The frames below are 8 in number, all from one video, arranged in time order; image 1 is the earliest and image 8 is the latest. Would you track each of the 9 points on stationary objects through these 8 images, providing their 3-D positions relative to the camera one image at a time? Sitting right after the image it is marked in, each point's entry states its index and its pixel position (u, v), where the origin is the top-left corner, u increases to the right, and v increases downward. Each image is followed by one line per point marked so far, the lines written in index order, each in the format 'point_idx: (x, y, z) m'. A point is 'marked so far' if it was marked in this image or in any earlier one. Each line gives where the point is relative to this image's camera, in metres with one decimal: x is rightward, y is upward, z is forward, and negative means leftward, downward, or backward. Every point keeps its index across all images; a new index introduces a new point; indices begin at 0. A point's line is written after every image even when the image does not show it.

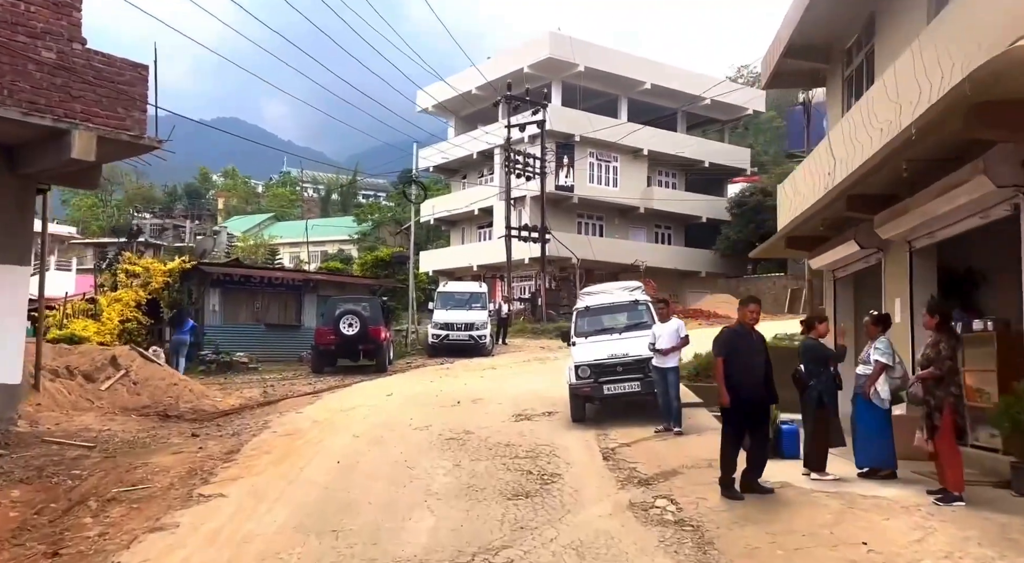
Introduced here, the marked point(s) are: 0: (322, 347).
0: (-4.7, -1.7, +16.8) m
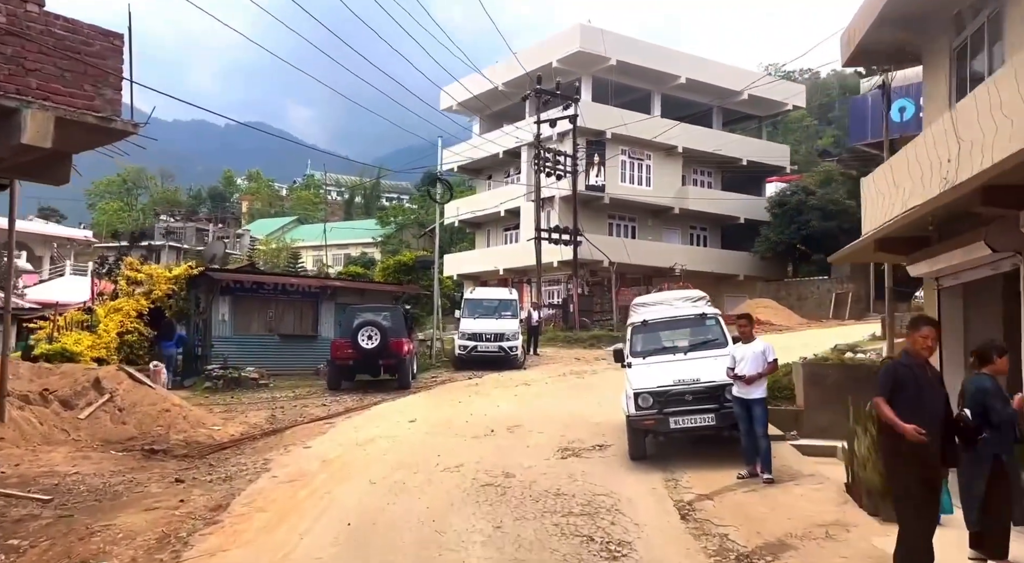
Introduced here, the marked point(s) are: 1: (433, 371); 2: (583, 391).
0: (-3.9, -1.9, +15.2) m
1: (-2.2, -2.6, +19.0) m
2: (+1.6, -2.5, +14.9) m
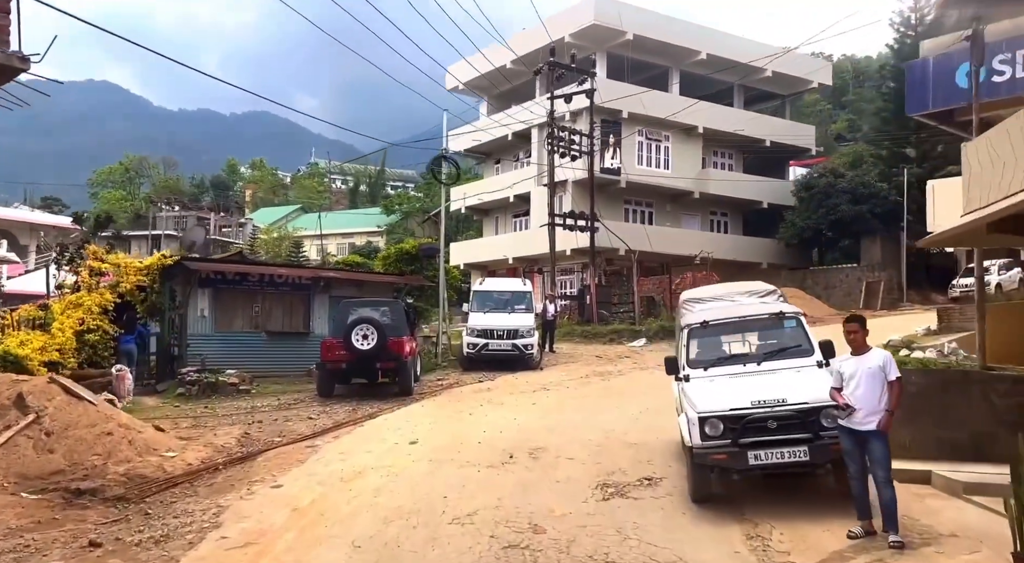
0: (-3.6, -1.7, +13.2) m
1: (-1.9, -2.3, +17.0) m
2: (+1.9, -2.3, +12.9) m
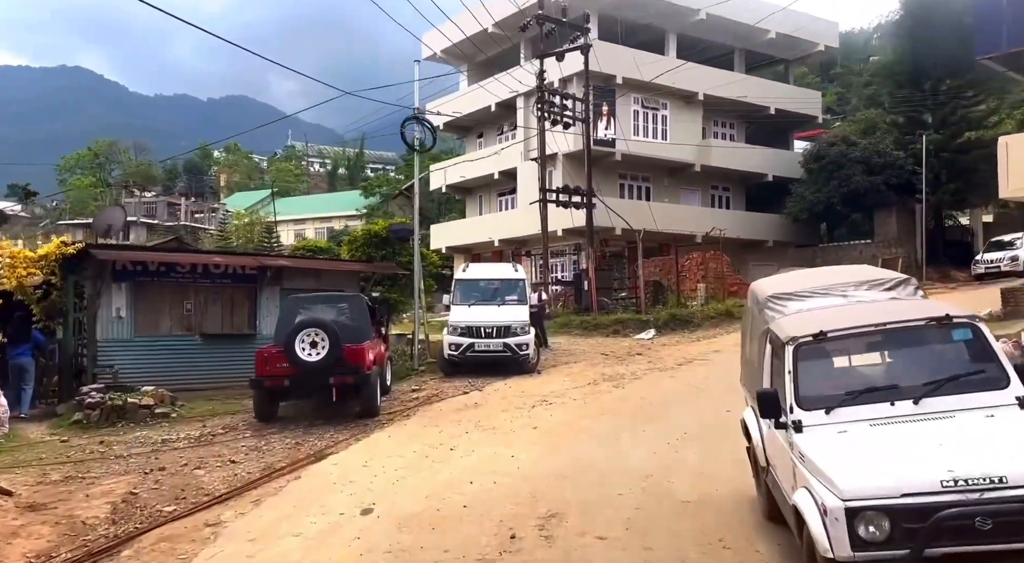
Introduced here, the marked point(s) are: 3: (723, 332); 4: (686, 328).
0: (-3.7, -1.5, +10.2) m
1: (-2.0, -2.0, +14.0) m
2: (+1.8, -2.1, +10.0) m
3: (+5.9, -1.4, +18.8) m
4: (+5.1, -1.4, +19.5) m
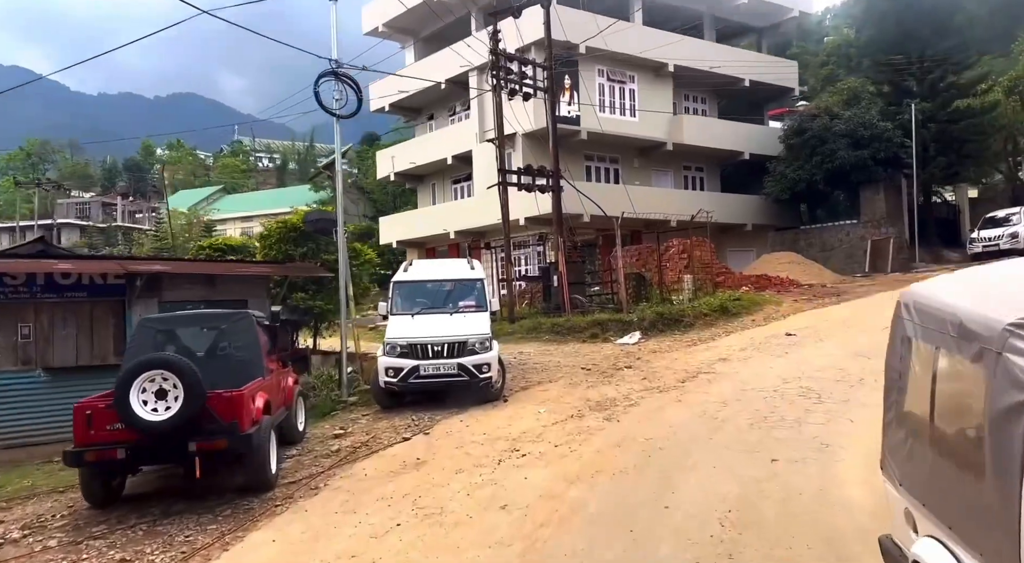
0: (-4.1, -1.7, +6.7) m
1: (-2.7, -2.1, +10.6) m
2: (+1.4, -2.1, +6.8) m
3: (+5.0, -1.2, +15.8) m
4: (+4.0, -1.2, +16.4) m
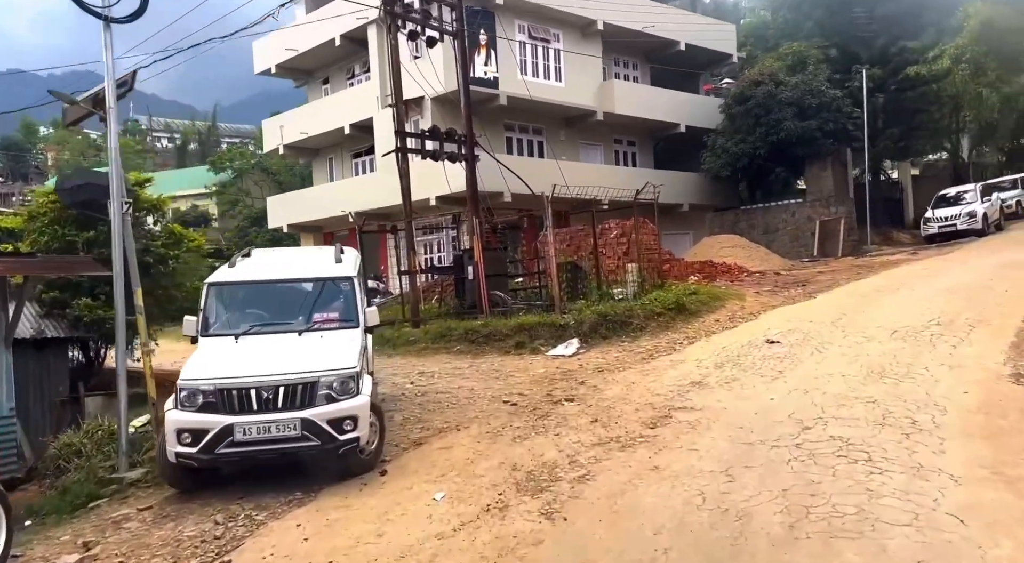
0: (-4.8, -1.9, +2.2) m
1: (-3.9, -2.2, +6.3) m
2: (+0.6, -2.1, +3.0) m
3: (+3.1, -1.1, +12.3) m
4: (+2.1, -1.0, +12.8) m
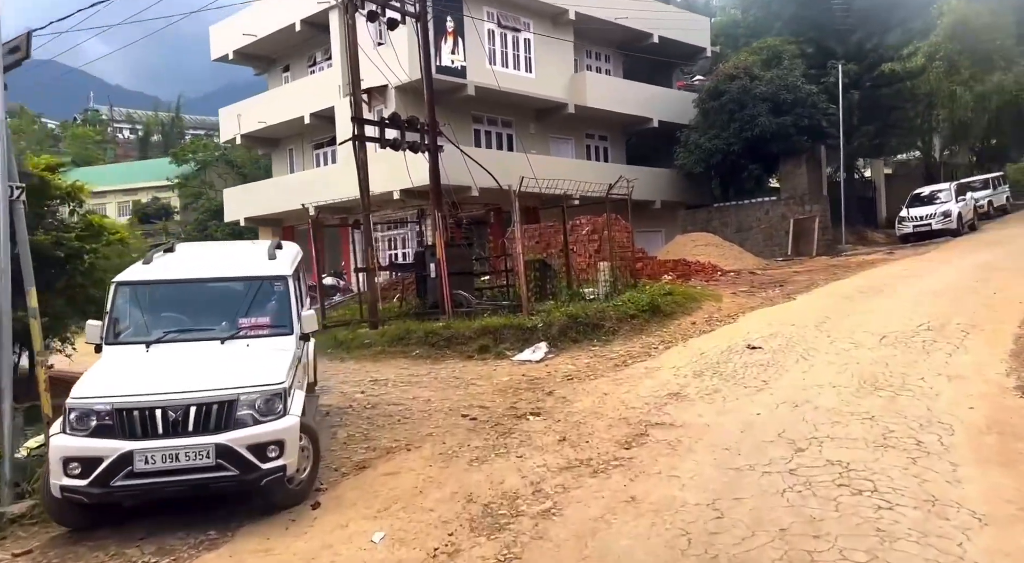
0: (-5.0, -1.9, +1.1) m
1: (-4.2, -2.2, +5.2) m
2: (+0.4, -2.2, +2.1) m
3: (+2.5, -1.1, +11.5) m
4: (+1.5, -1.0, +12.0) m
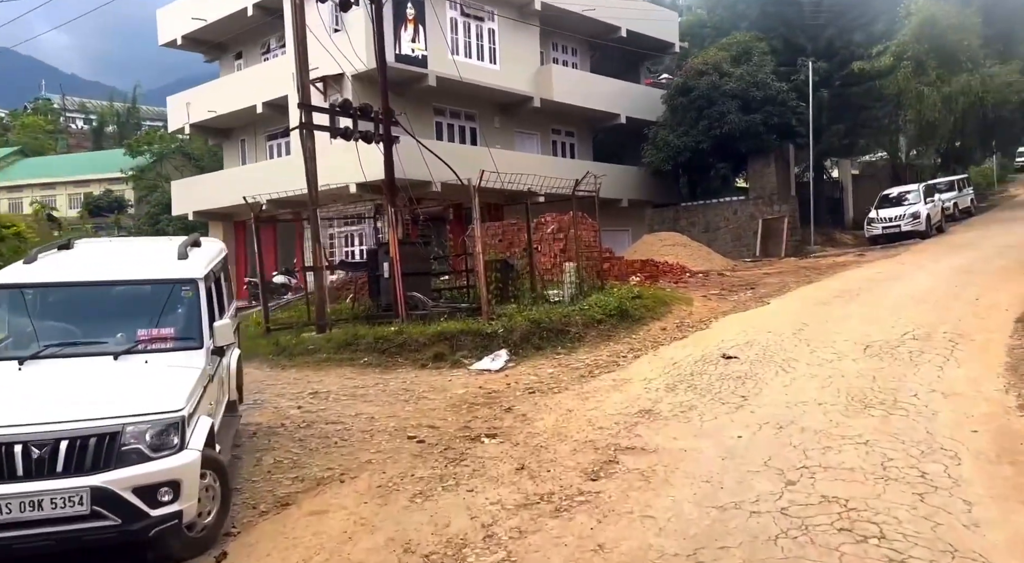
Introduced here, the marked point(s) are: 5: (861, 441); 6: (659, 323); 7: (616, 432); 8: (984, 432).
0: (-5.2, -1.9, -0.1) m
1: (-4.6, -2.2, +4.0) m
2: (+0.2, -2.2, +1.1) m
3: (+1.8, -1.1, +10.7) m
4: (+0.8, -1.1, +11.1) m
5: (+3.3, -1.5, +6.3) m
6: (+2.7, -0.8, +12.3) m
7: (+1.1, -1.6, +7.1) m
8: (+4.3, -1.4, +6.2) m
